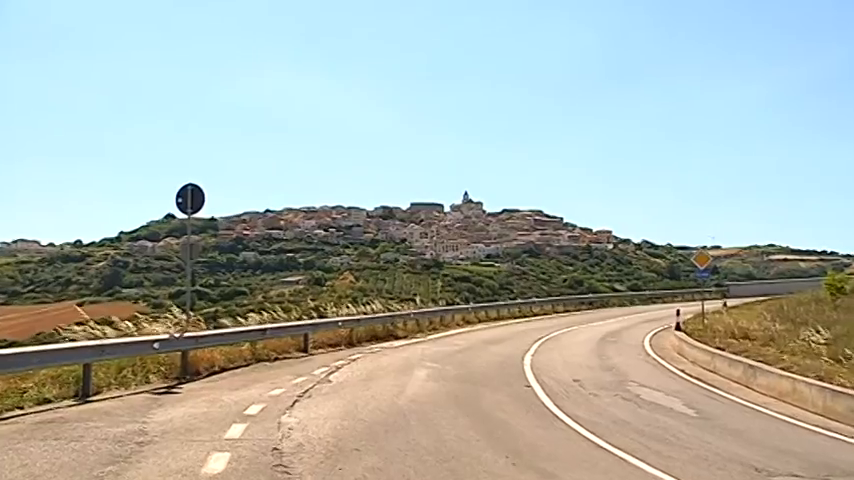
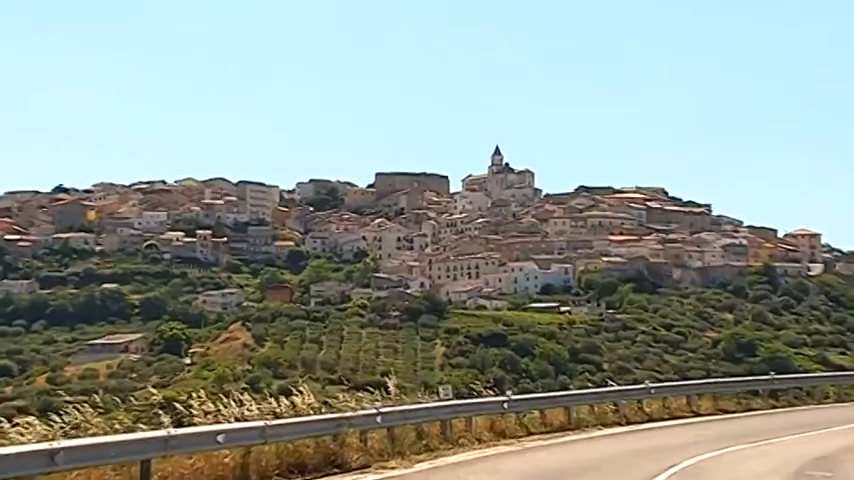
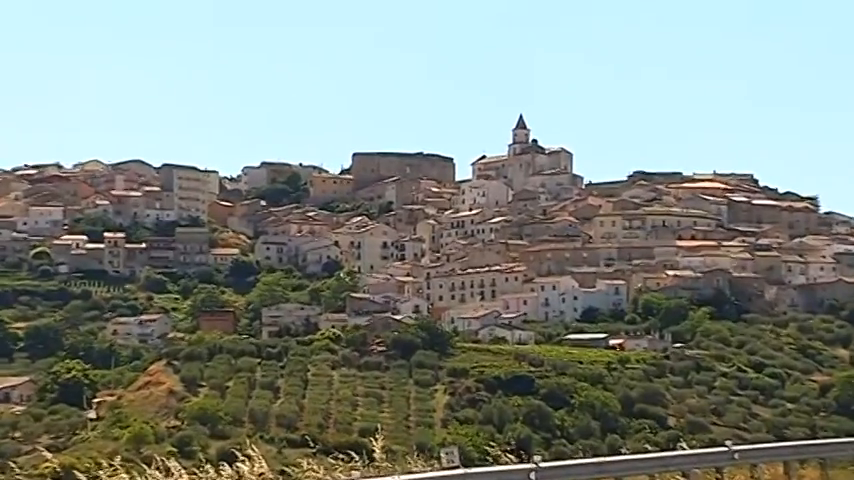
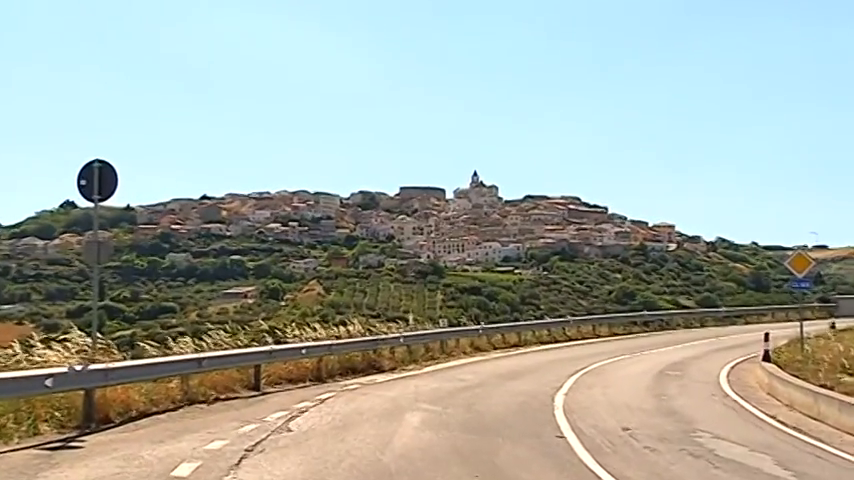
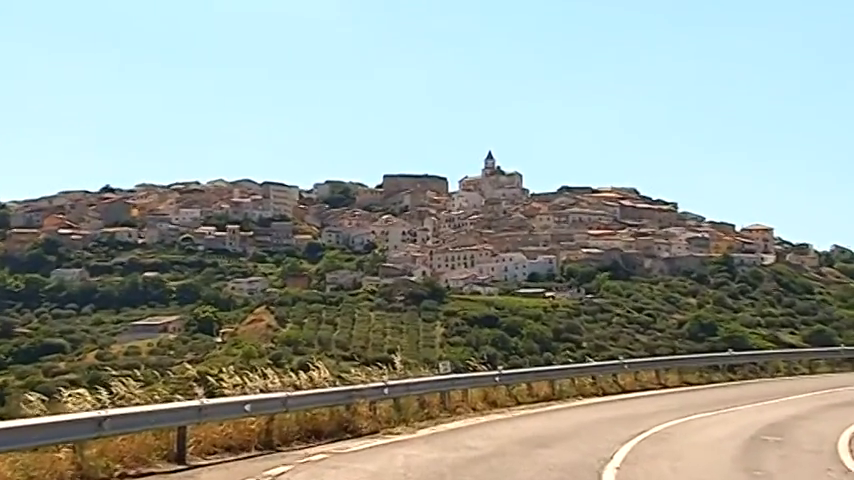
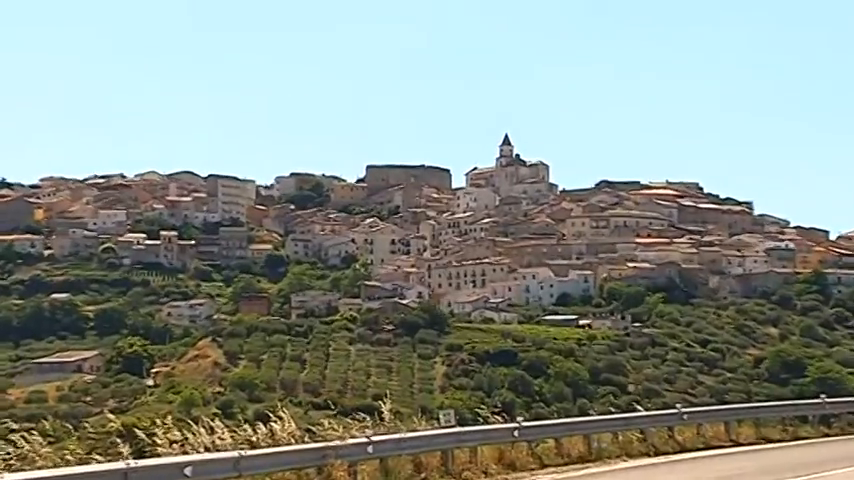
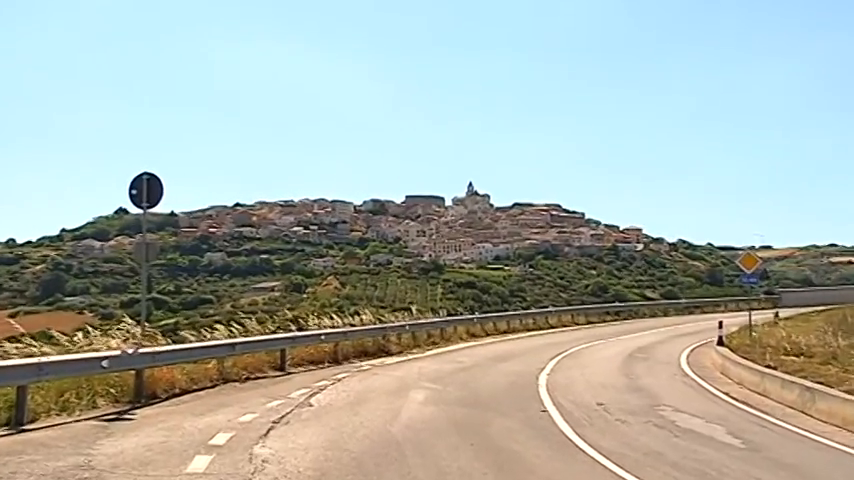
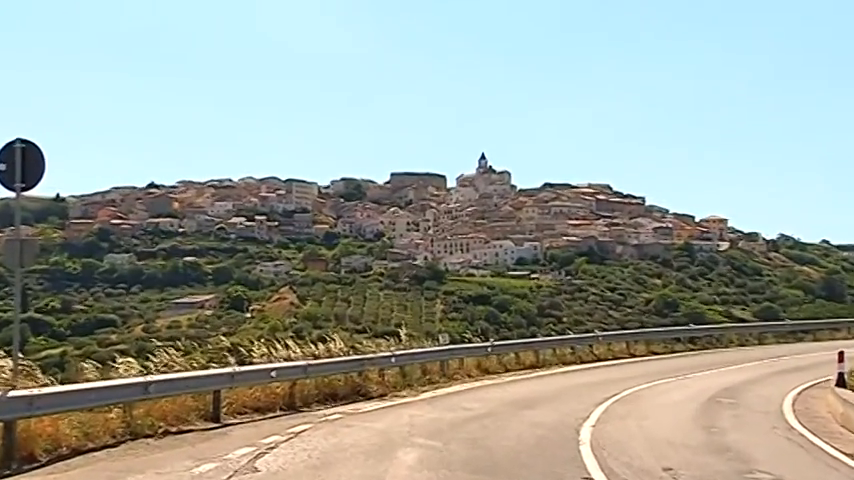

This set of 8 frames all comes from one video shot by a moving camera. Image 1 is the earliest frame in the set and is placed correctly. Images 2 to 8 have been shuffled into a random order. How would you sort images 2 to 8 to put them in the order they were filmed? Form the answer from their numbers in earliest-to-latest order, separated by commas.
7, 4, 8, 5, 2, 6, 3
